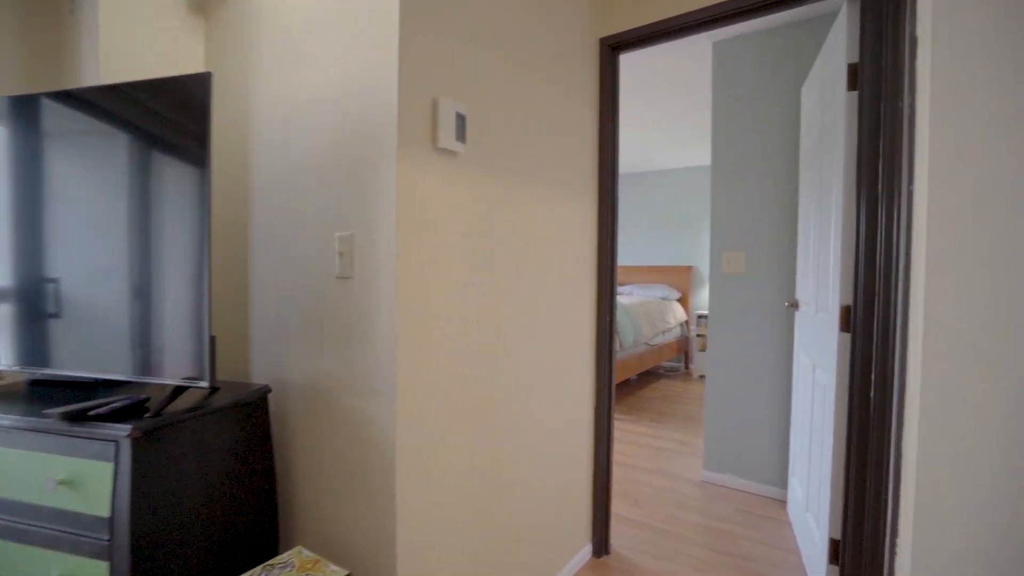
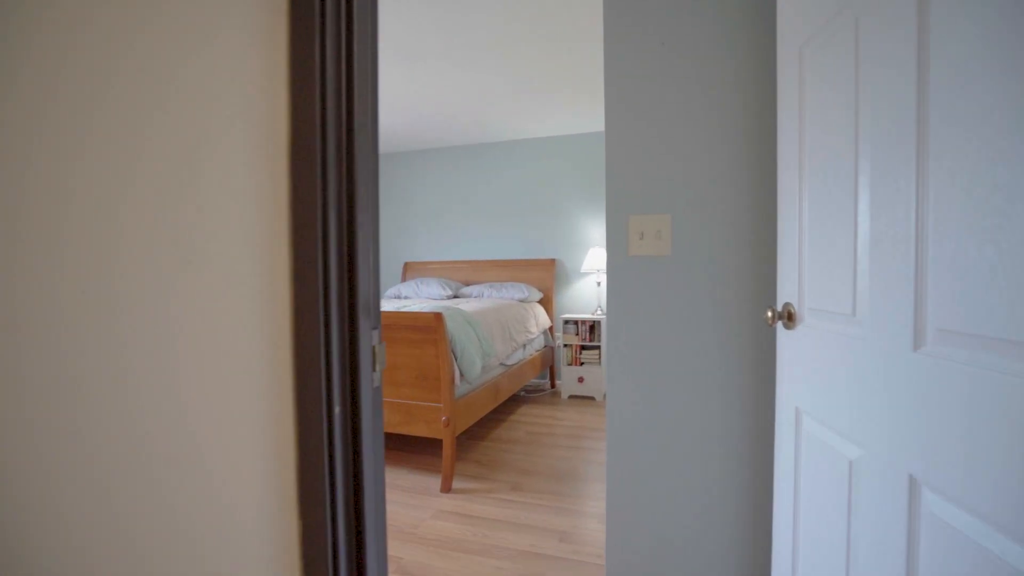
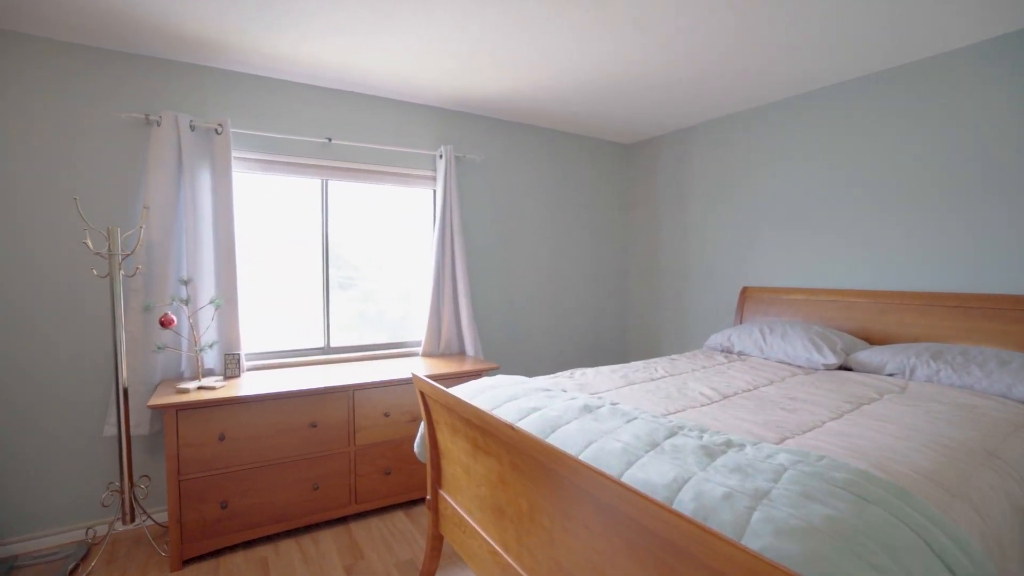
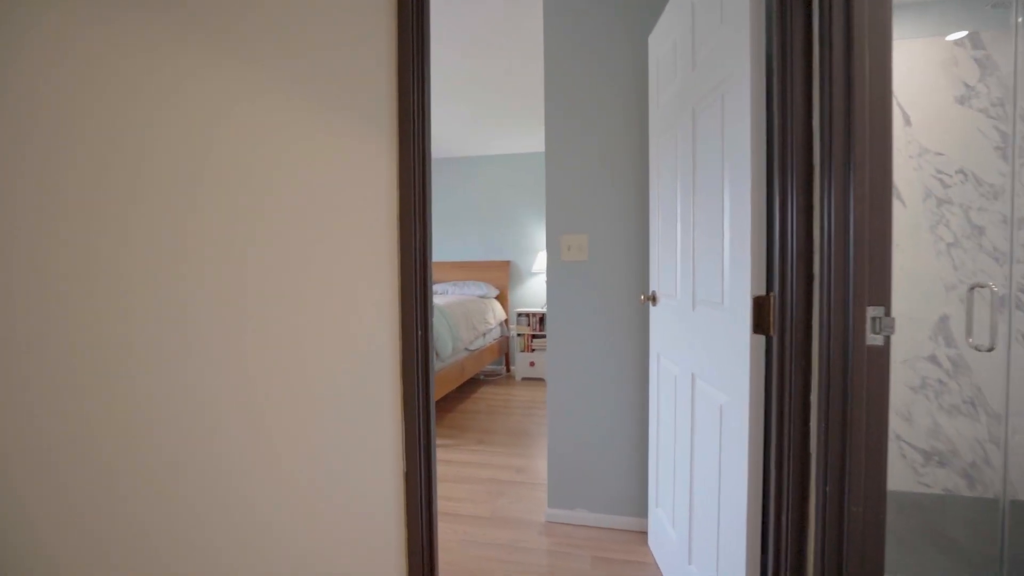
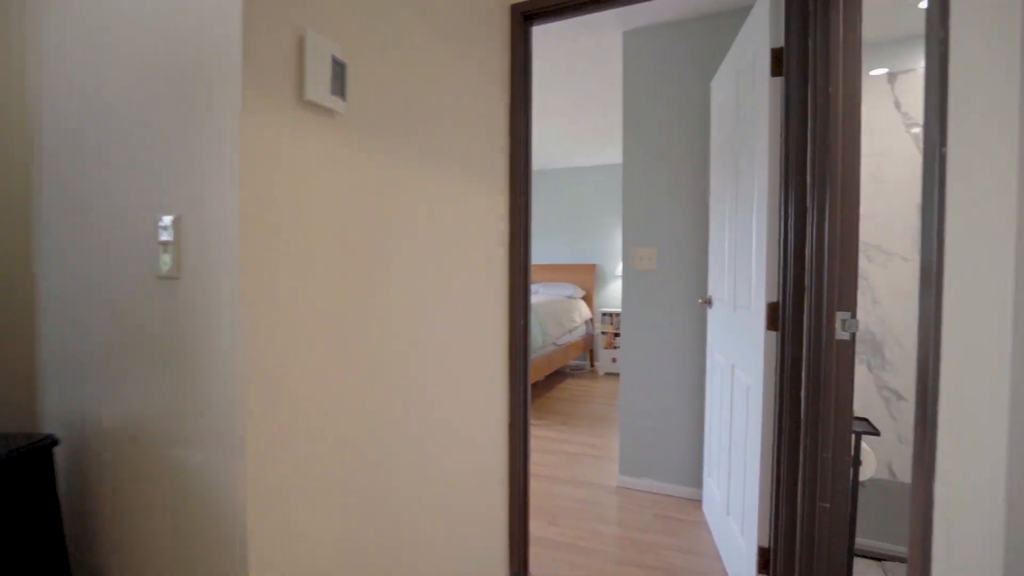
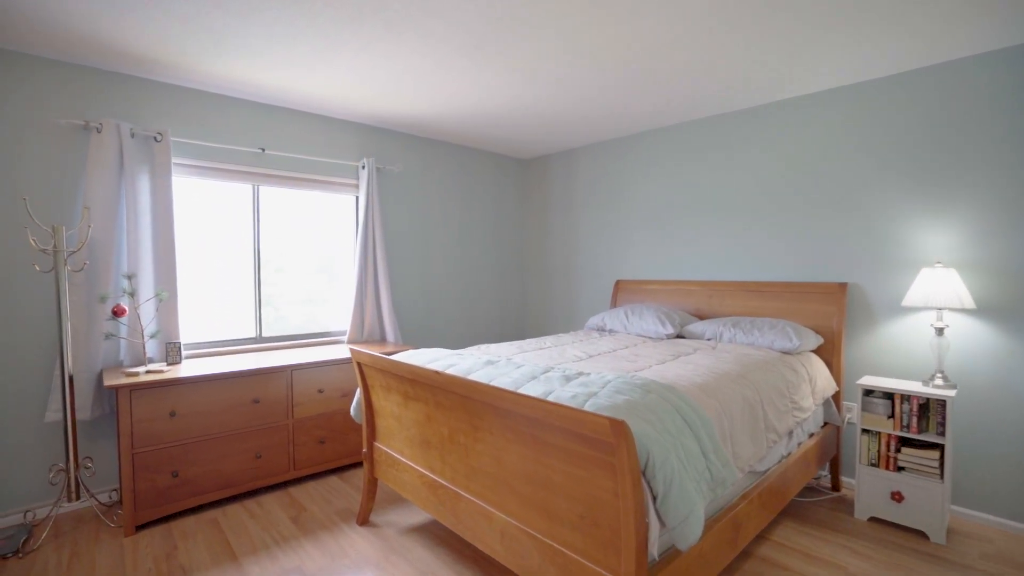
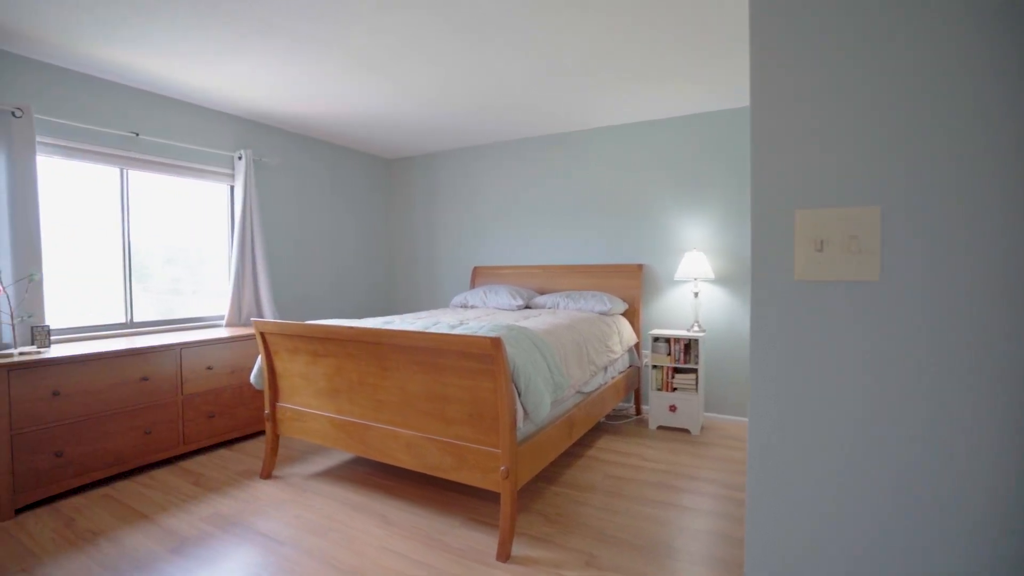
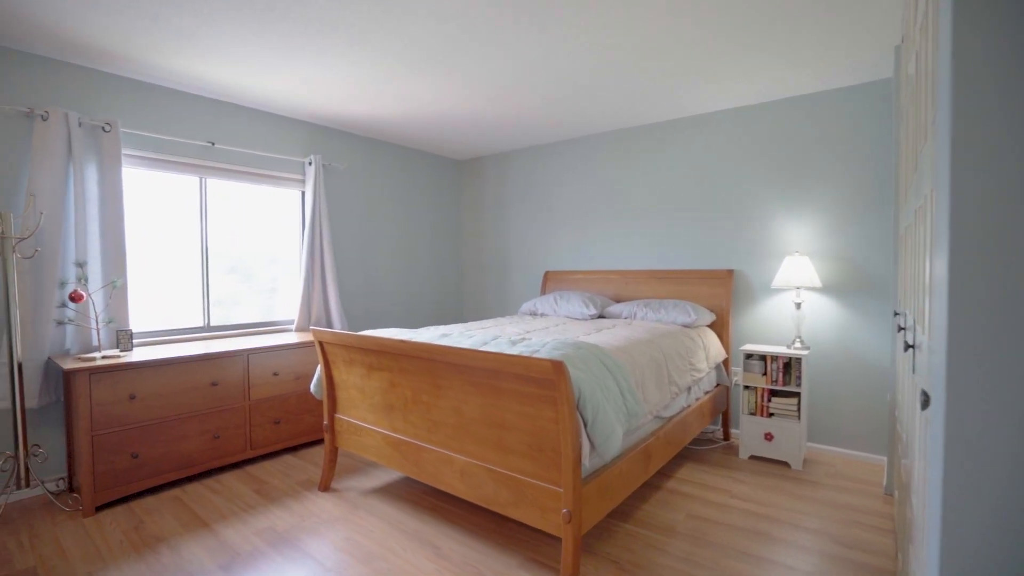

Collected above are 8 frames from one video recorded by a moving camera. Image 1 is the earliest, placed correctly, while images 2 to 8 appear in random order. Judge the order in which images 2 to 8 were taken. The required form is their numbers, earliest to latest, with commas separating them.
5, 4, 2, 7, 8, 6, 3
